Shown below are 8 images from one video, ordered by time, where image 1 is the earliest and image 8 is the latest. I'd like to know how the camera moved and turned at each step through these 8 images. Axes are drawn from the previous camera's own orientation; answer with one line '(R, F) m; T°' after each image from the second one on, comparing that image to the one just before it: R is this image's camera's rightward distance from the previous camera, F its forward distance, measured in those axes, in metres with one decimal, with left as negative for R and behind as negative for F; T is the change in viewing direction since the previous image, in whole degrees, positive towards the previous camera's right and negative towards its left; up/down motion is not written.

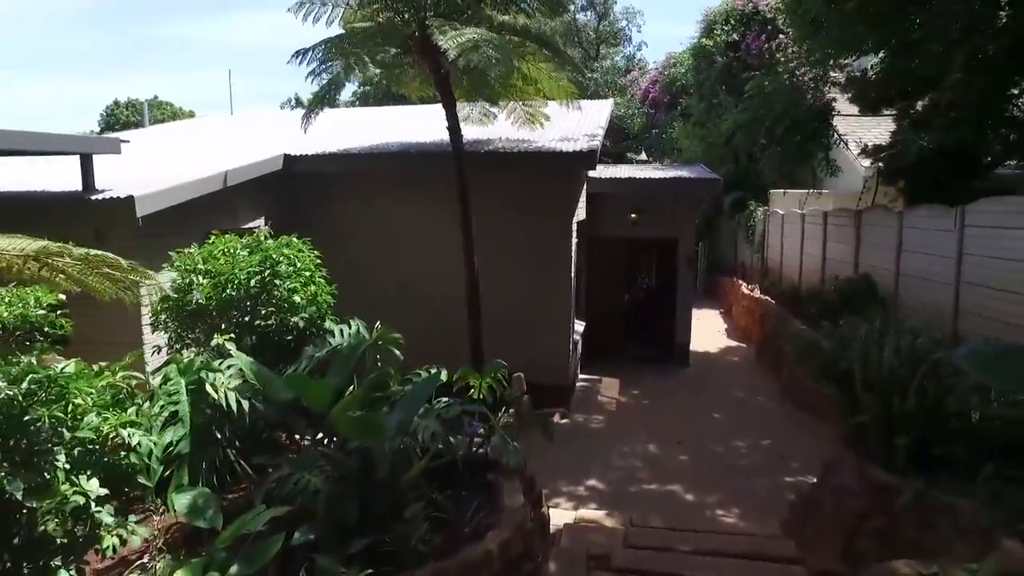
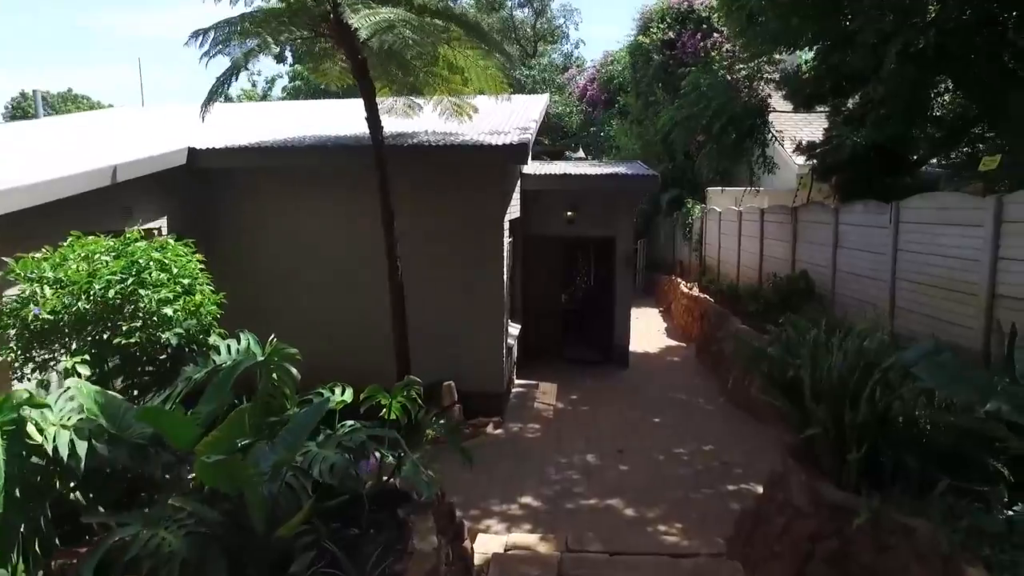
(+0.2, +0.5) m; +5°
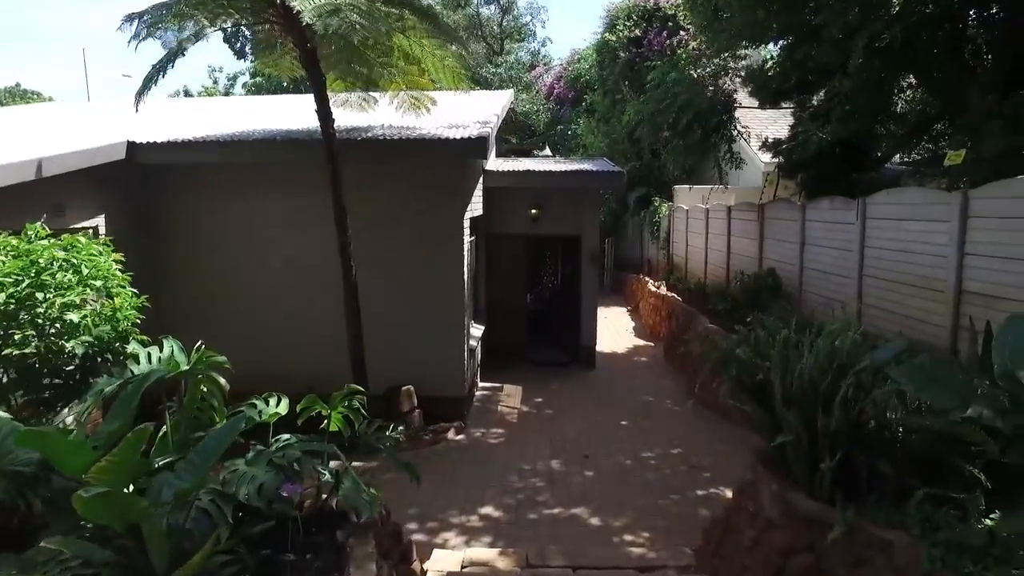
(+0.1, +0.3) m; +3°
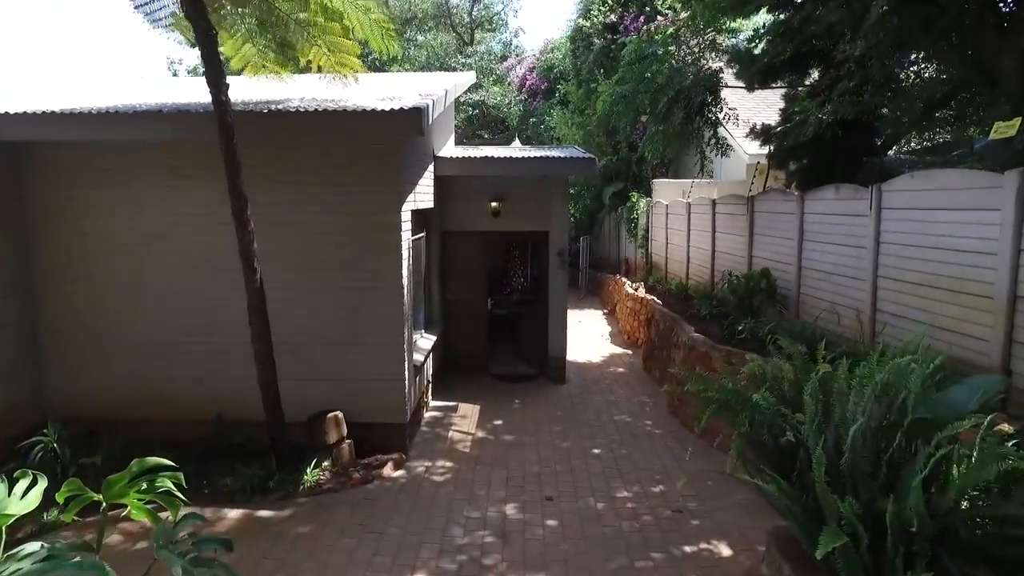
(+0.3, +1.2) m; +2°
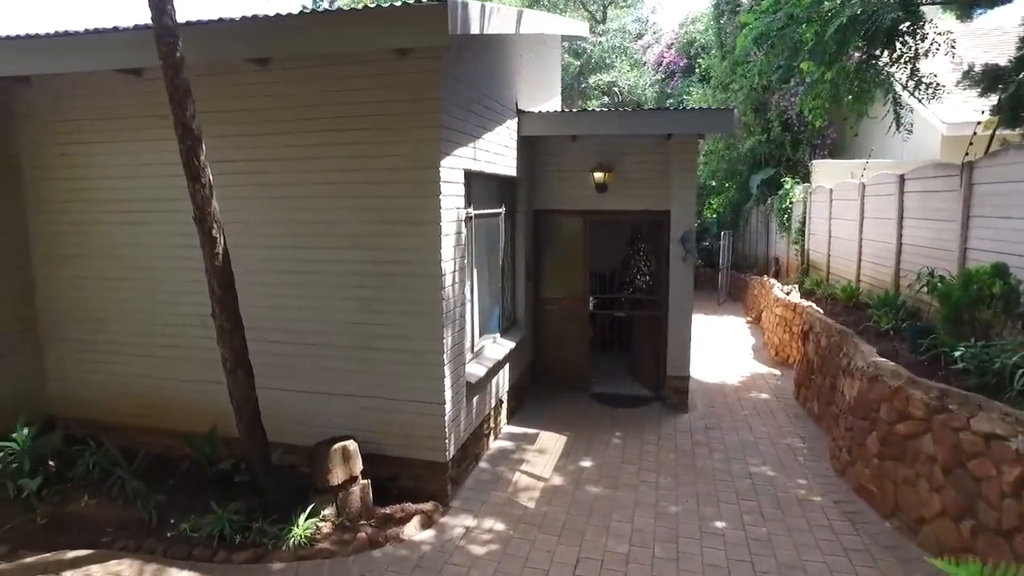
(+0.4, +2.0) m; -12°
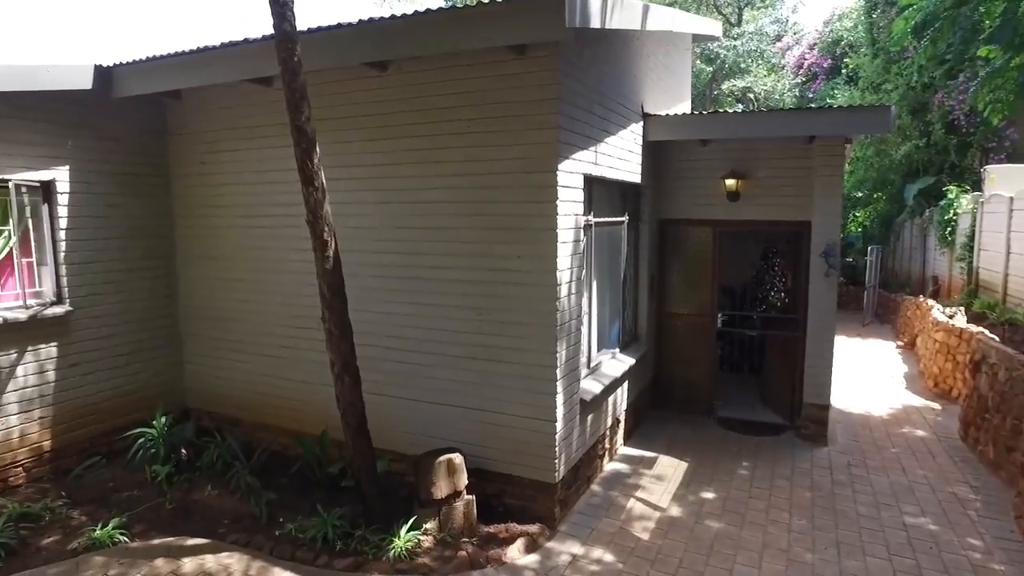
(0.0, +0.3) m; -10°
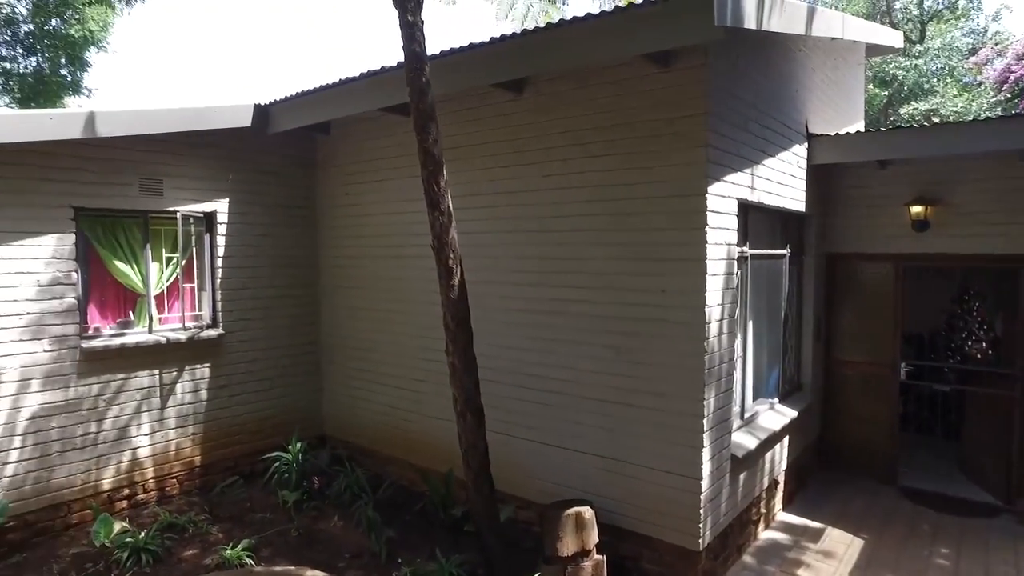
(0.0, +0.4) m; -13°
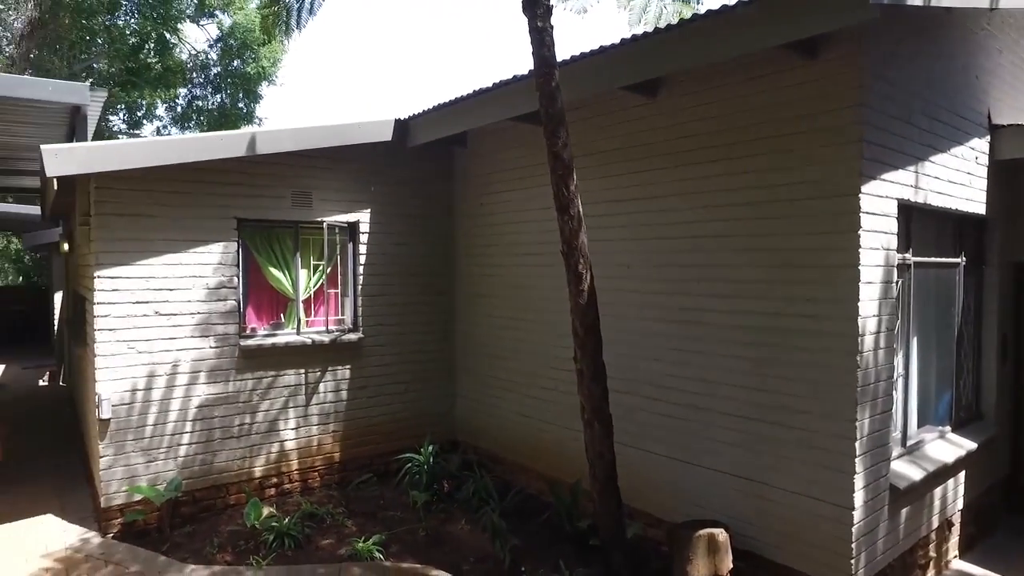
(+0.1, +0.1) m; -12°
